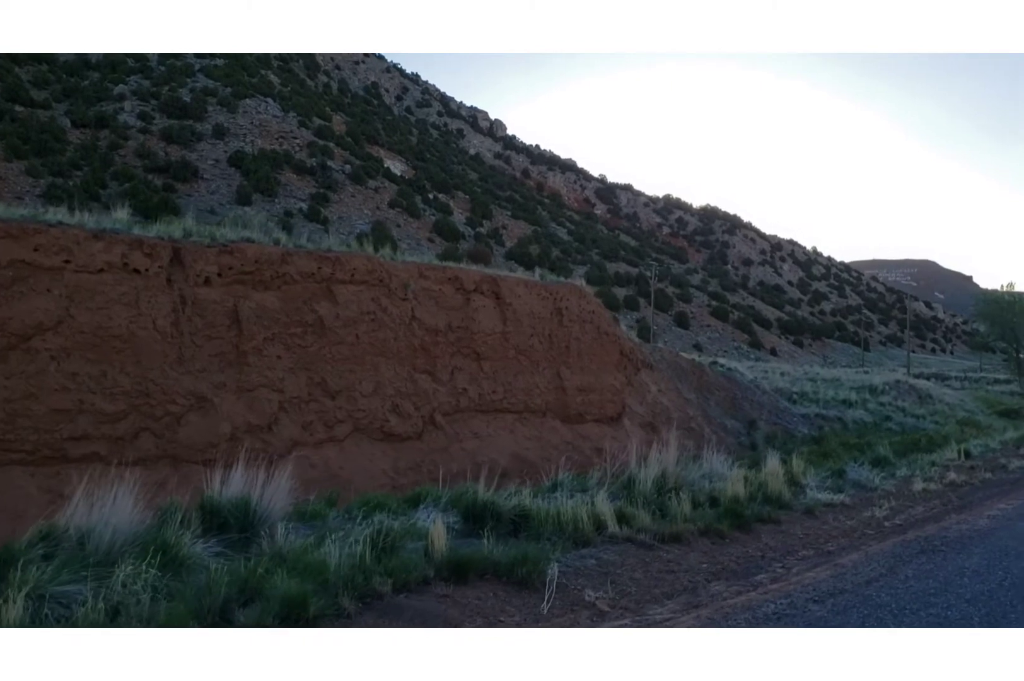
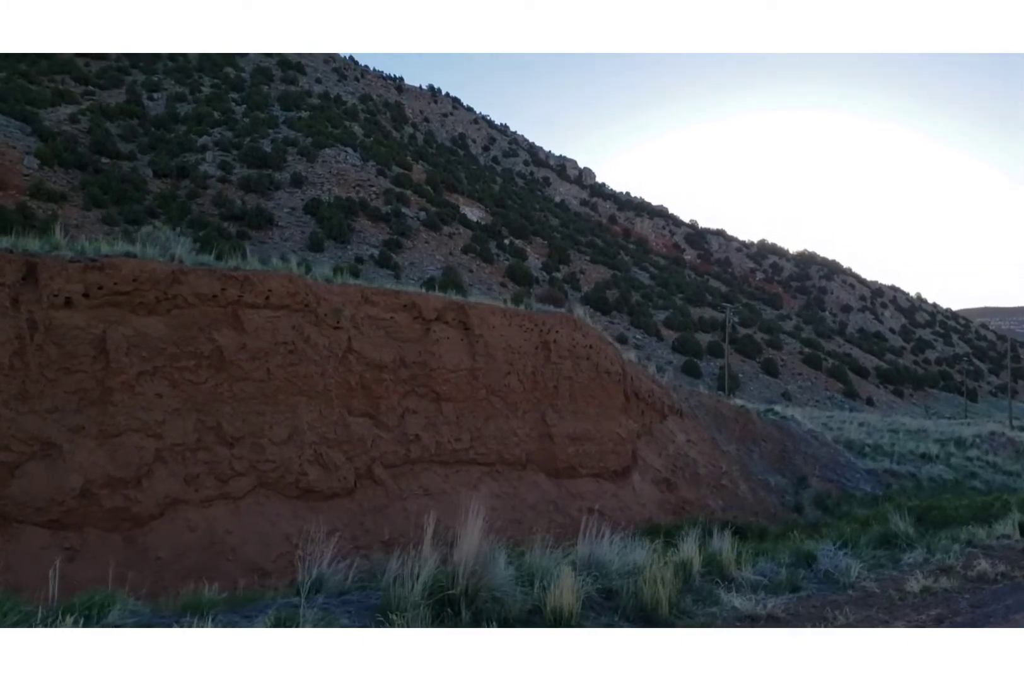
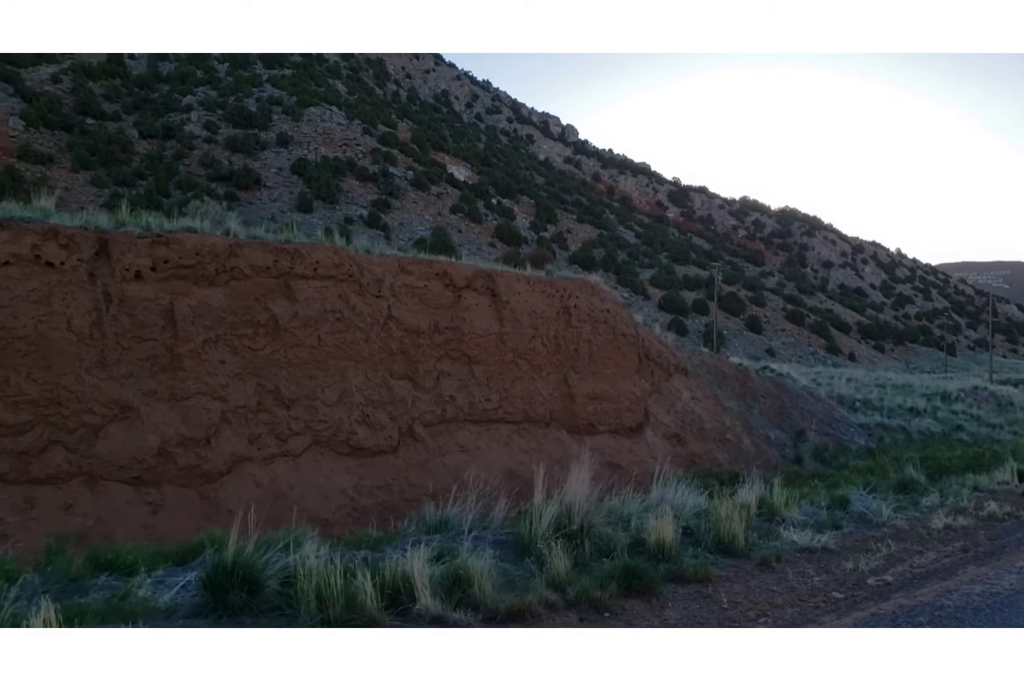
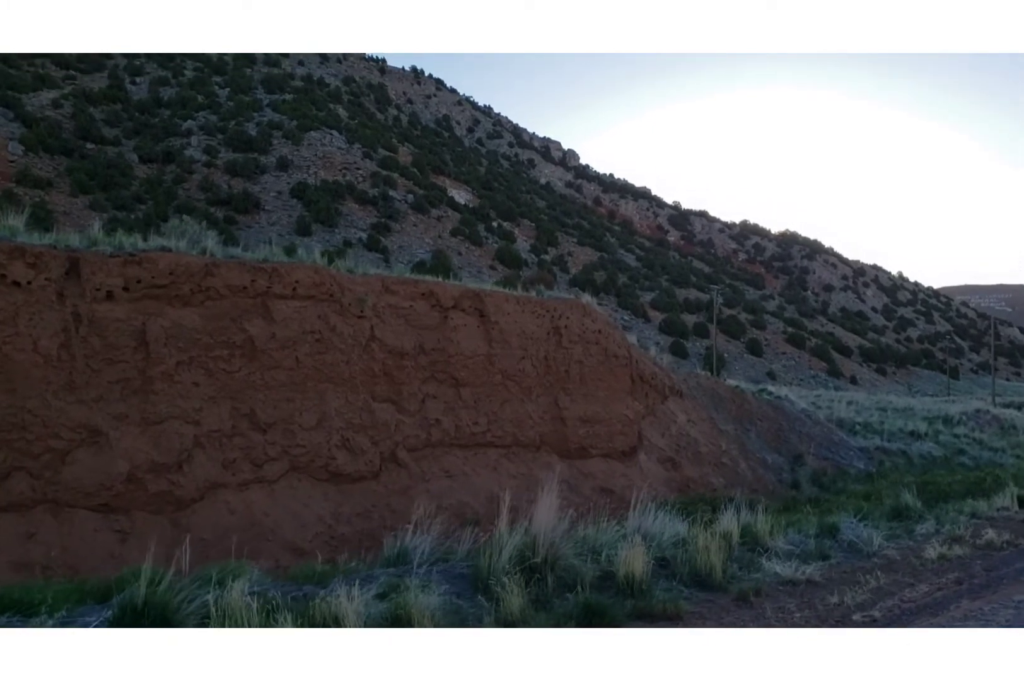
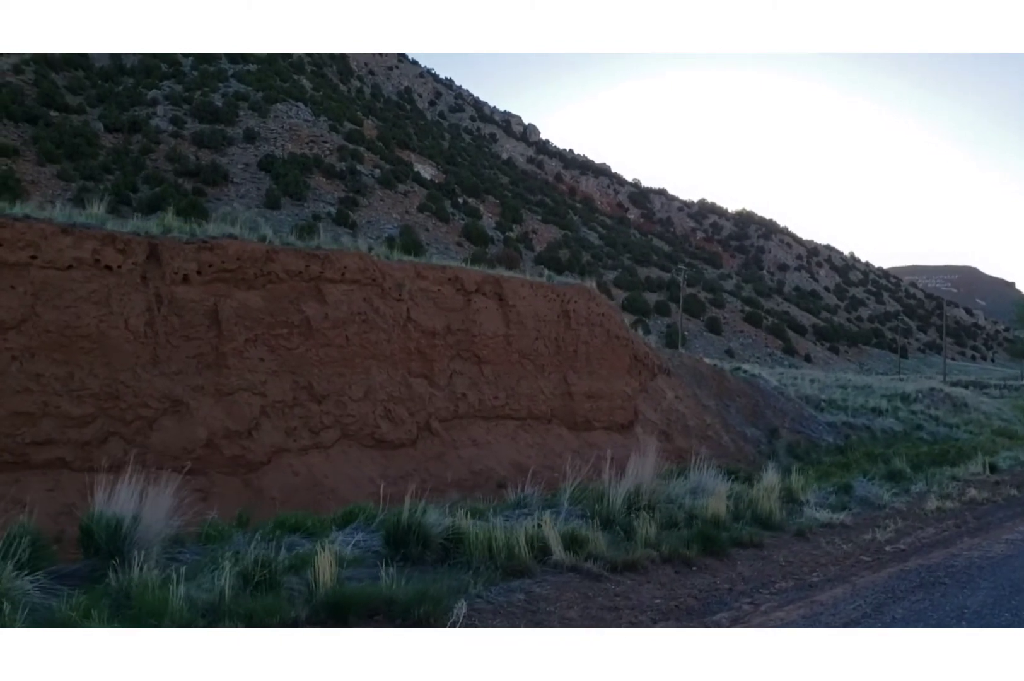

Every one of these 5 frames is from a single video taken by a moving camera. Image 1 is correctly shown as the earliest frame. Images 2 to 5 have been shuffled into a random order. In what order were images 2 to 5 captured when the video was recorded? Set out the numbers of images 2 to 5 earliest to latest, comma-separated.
5, 3, 4, 2
